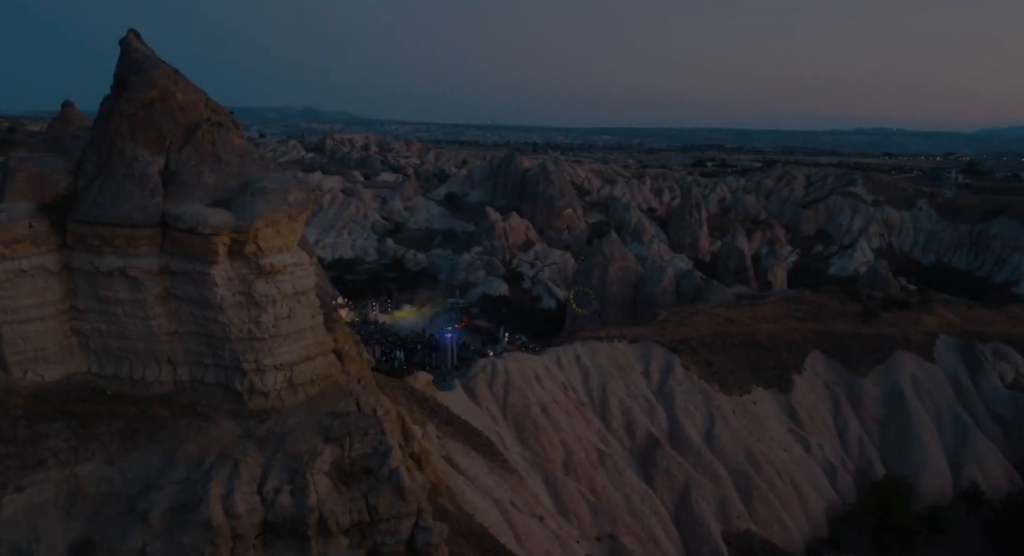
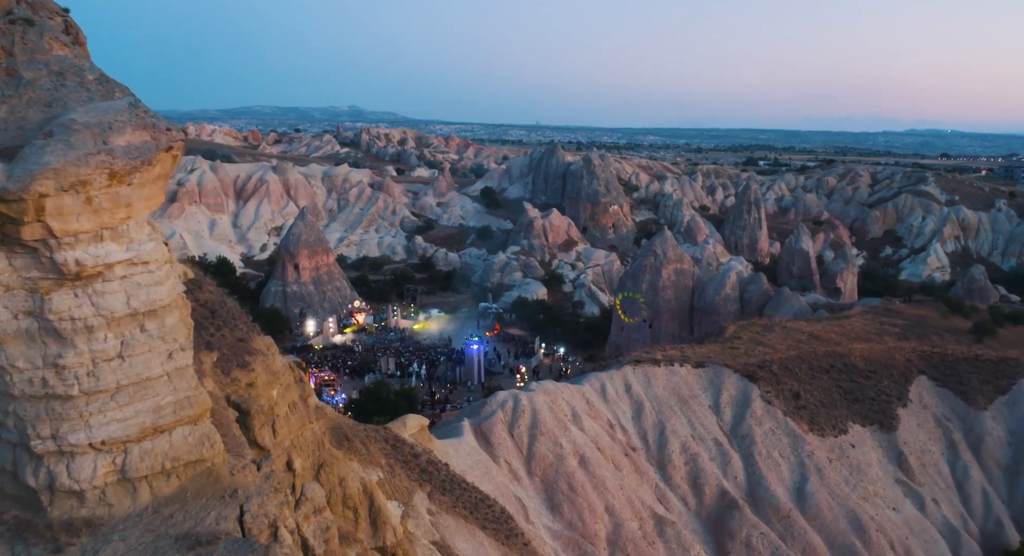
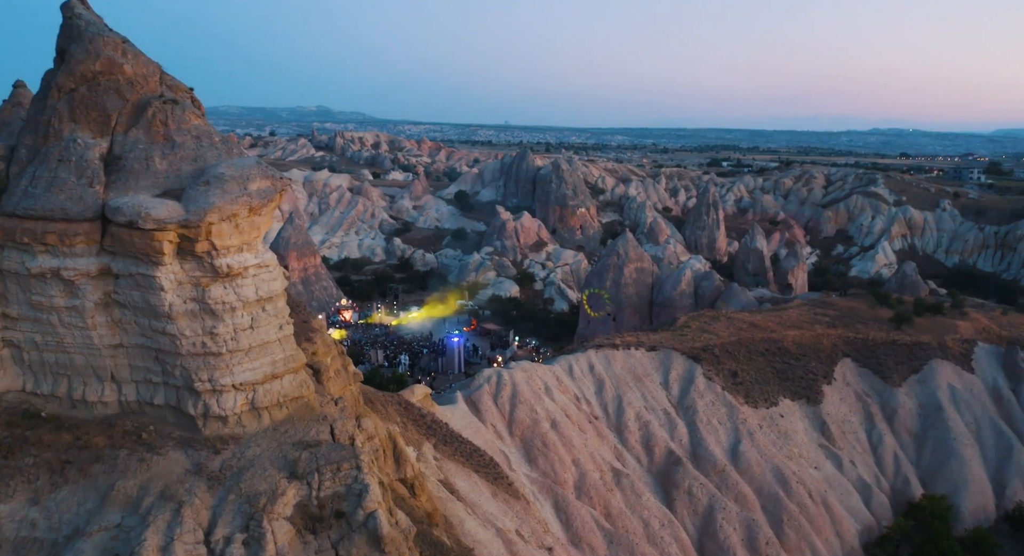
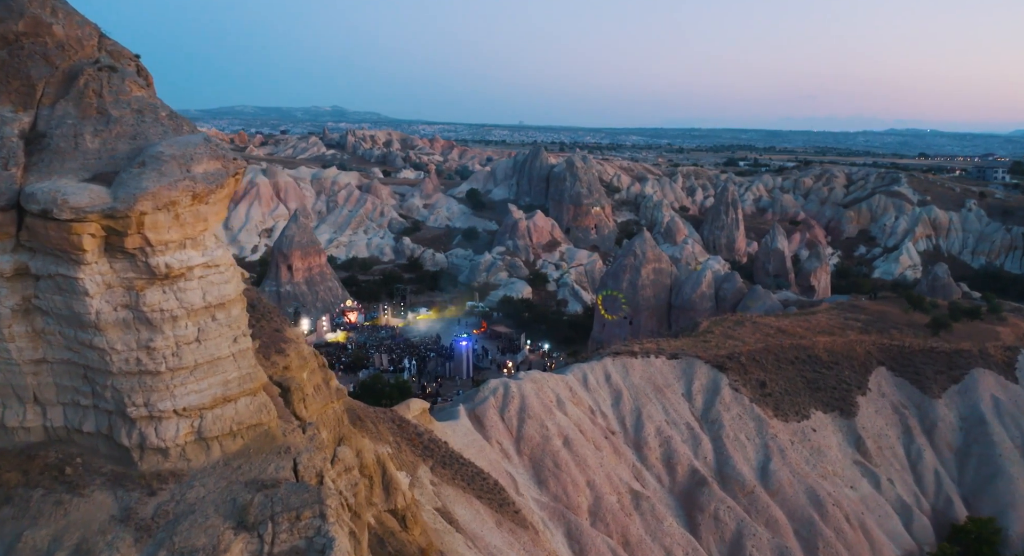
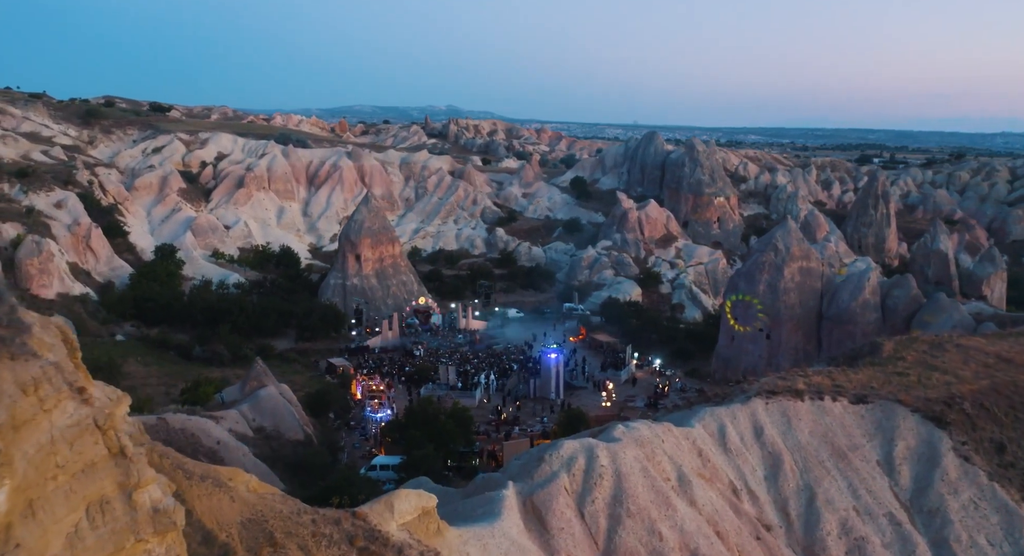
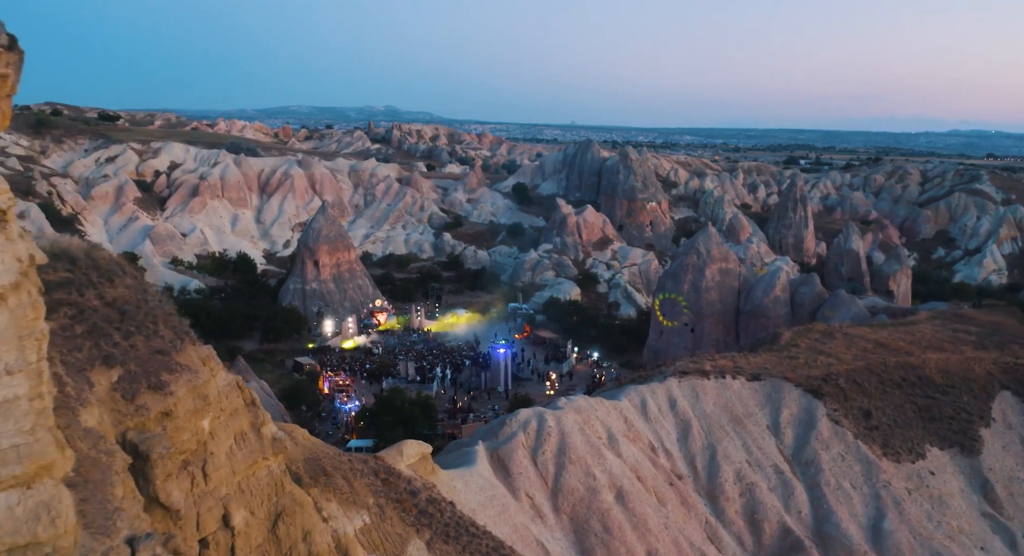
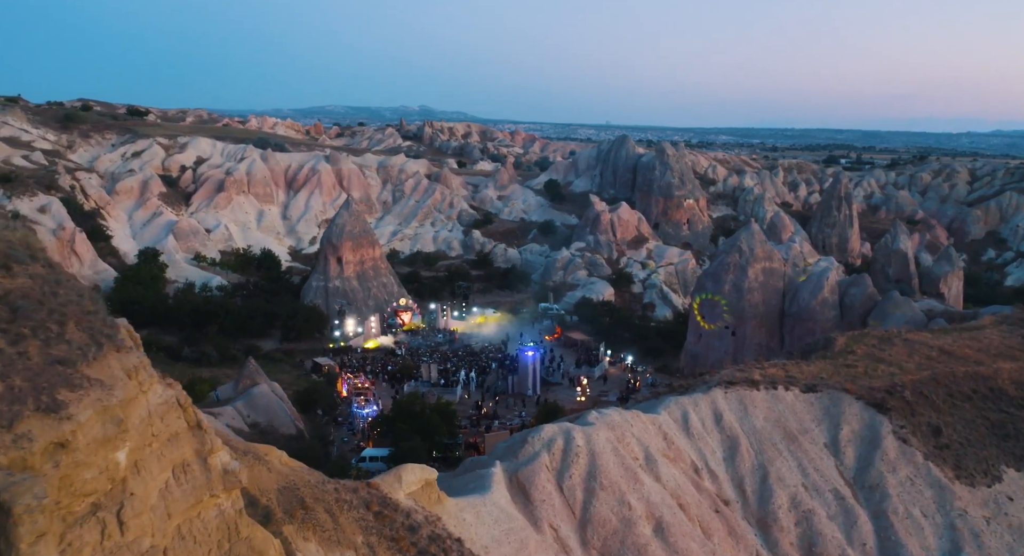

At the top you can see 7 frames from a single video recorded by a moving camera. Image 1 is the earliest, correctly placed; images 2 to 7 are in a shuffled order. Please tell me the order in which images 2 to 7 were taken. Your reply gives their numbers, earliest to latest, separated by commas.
3, 4, 2, 6, 7, 5
